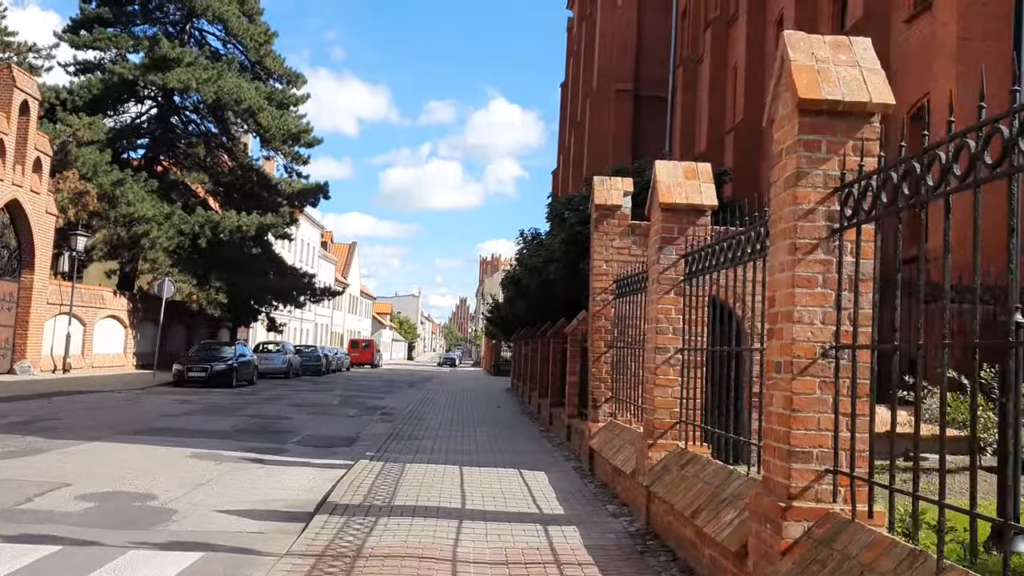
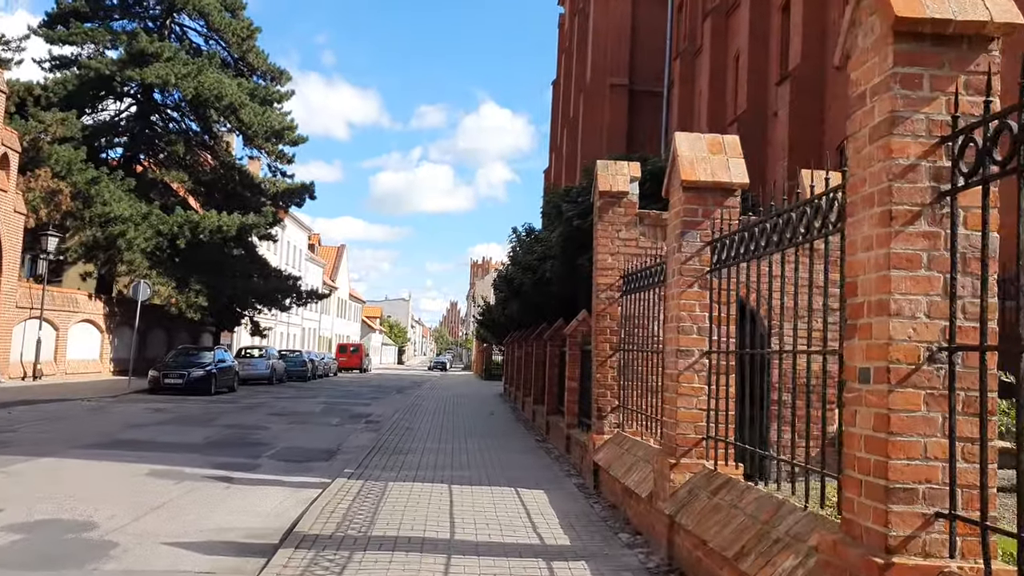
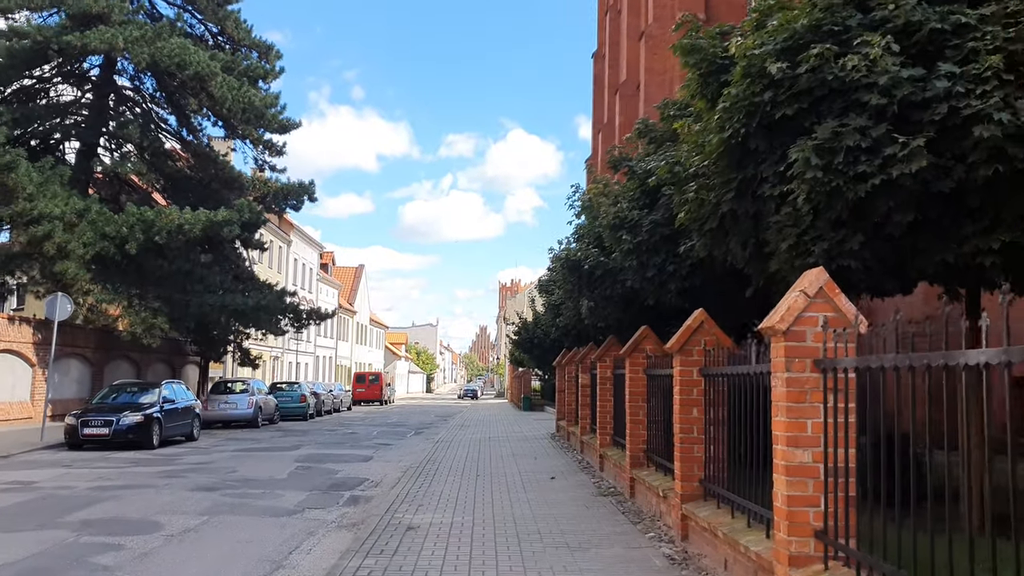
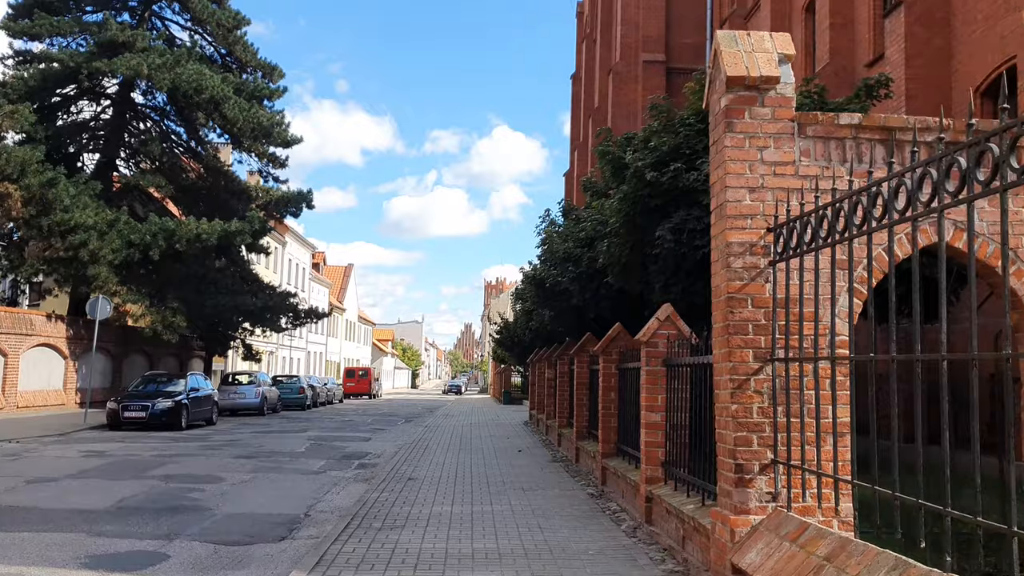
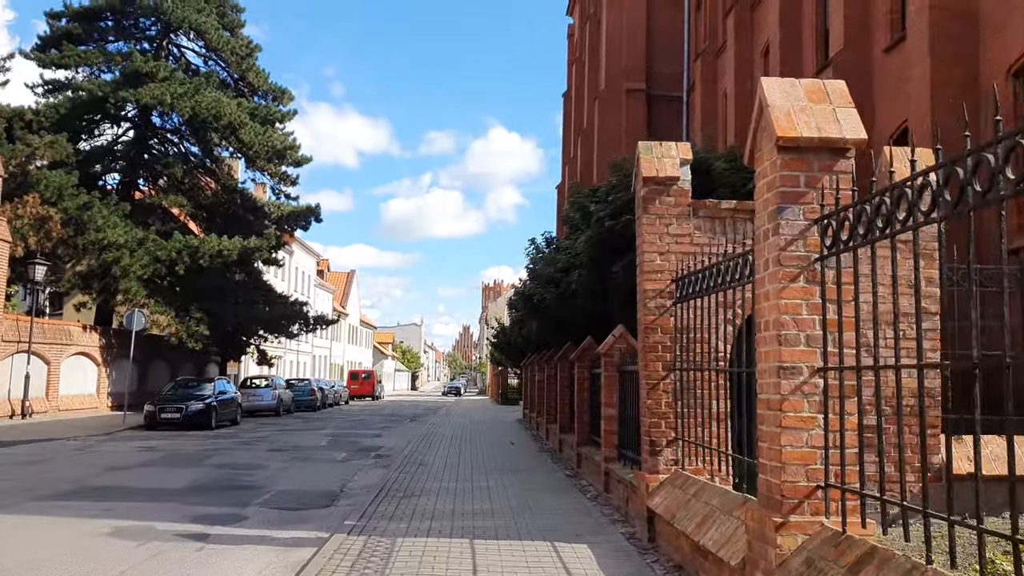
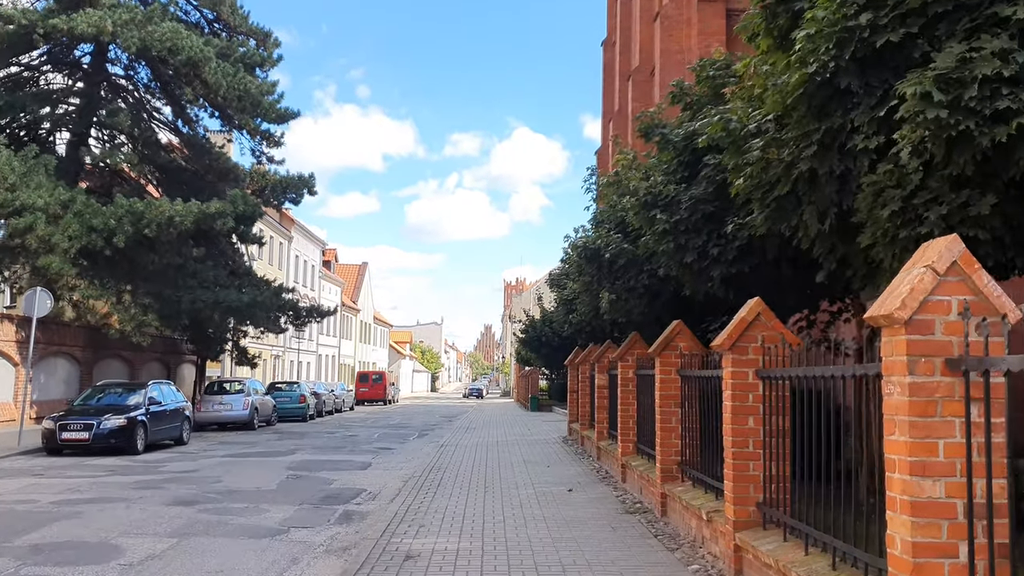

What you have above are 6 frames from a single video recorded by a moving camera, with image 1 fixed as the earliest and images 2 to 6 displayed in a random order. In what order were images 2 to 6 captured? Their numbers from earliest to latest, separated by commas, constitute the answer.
2, 5, 4, 3, 6
